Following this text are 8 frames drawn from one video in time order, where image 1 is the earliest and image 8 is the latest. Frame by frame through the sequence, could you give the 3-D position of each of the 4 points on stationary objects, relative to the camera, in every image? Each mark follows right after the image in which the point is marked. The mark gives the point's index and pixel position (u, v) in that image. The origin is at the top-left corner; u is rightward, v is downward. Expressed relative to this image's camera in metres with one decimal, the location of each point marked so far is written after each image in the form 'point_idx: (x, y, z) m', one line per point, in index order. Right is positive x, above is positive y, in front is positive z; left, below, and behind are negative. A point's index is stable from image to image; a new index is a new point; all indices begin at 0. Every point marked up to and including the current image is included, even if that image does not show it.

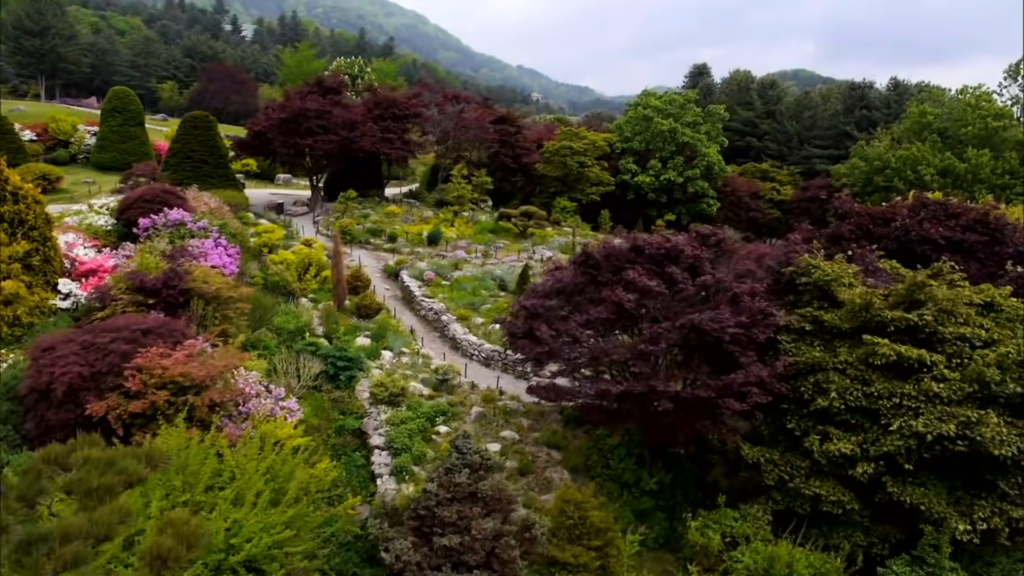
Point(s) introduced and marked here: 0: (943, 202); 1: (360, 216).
0: (+6.6, +1.3, +11.5) m
1: (-3.9, +1.8, +19.1) m
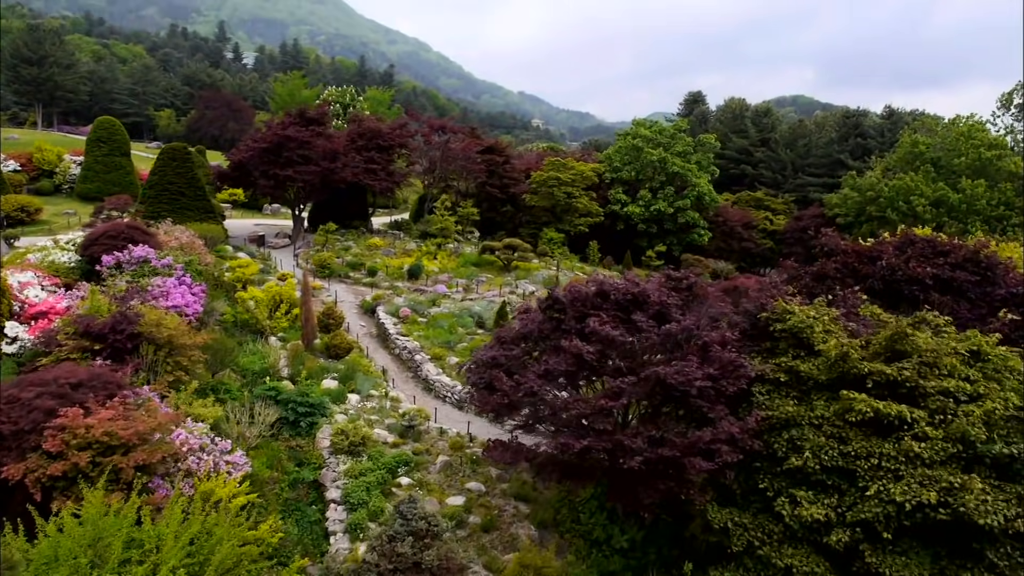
0: (+6.2, +0.7, +11.1) m
1: (-4.3, +1.0, +18.7) m
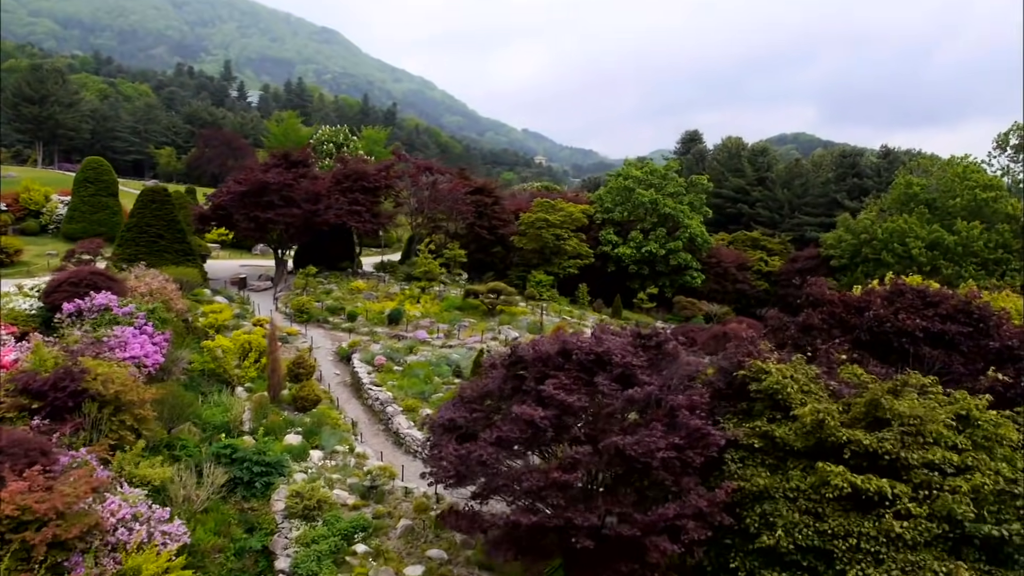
0: (+5.8, 0.0, +10.7) m
1: (-4.7, -0.1, +18.3) m
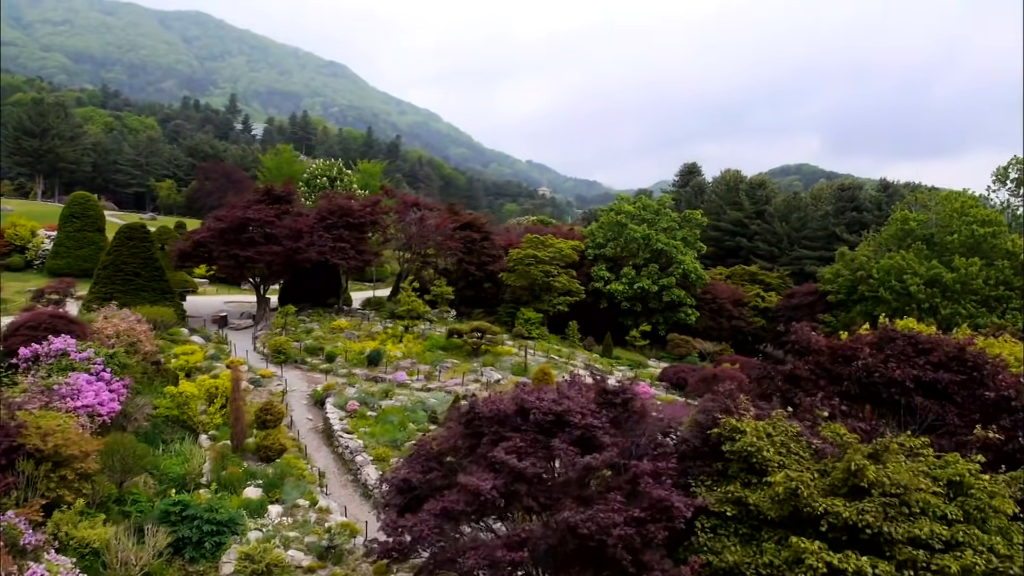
0: (+5.4, -0.6, +10.1) m
1: (-5.0, -1.1, +17.9) m
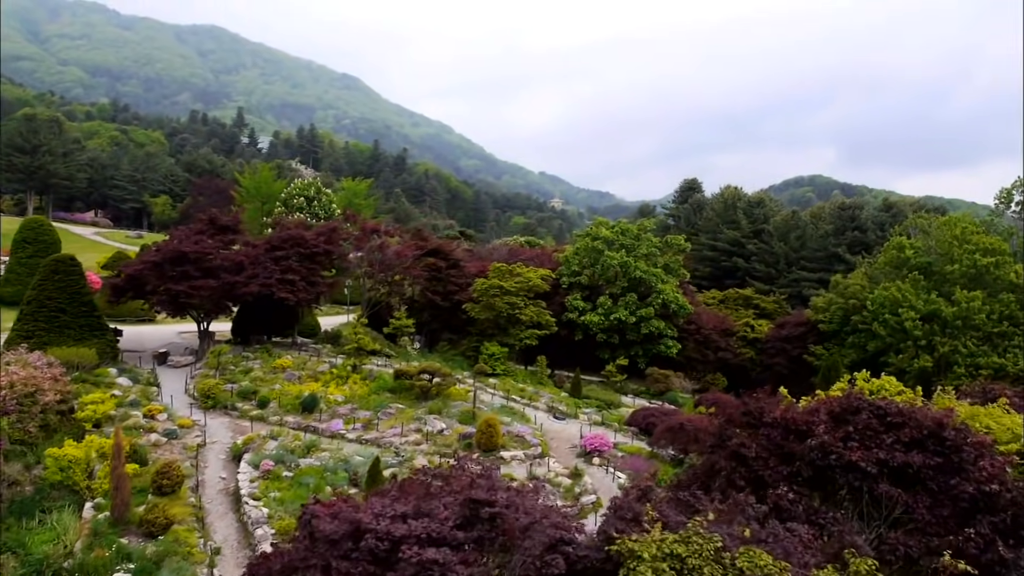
0: (+4.3, -1.3, +8.6) m
1: (-6.0, -1.9, +16.6) m
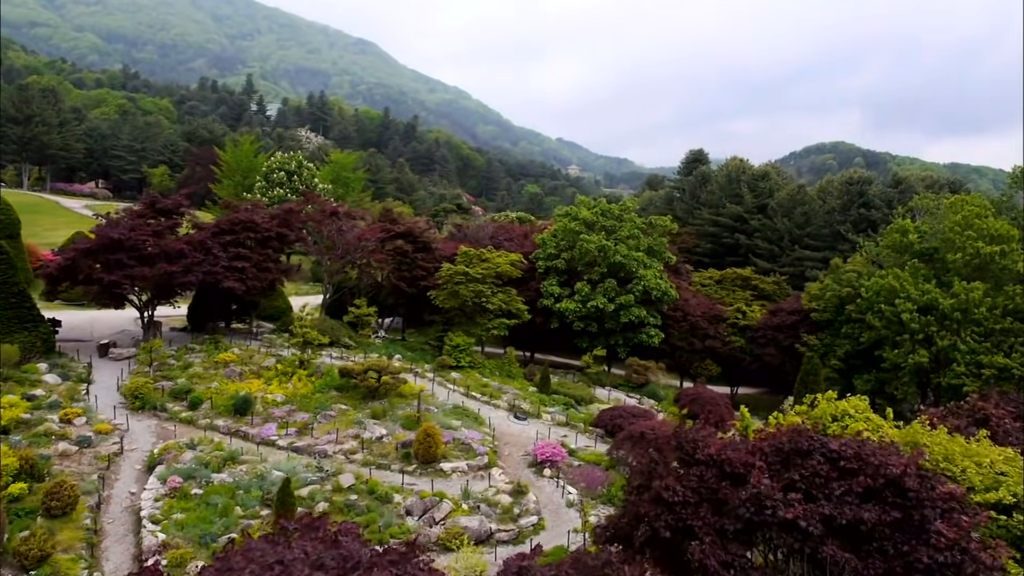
0: (+3.2, -1.5, +7.3) m
1: (-6.9, -1.6, +15.5) m
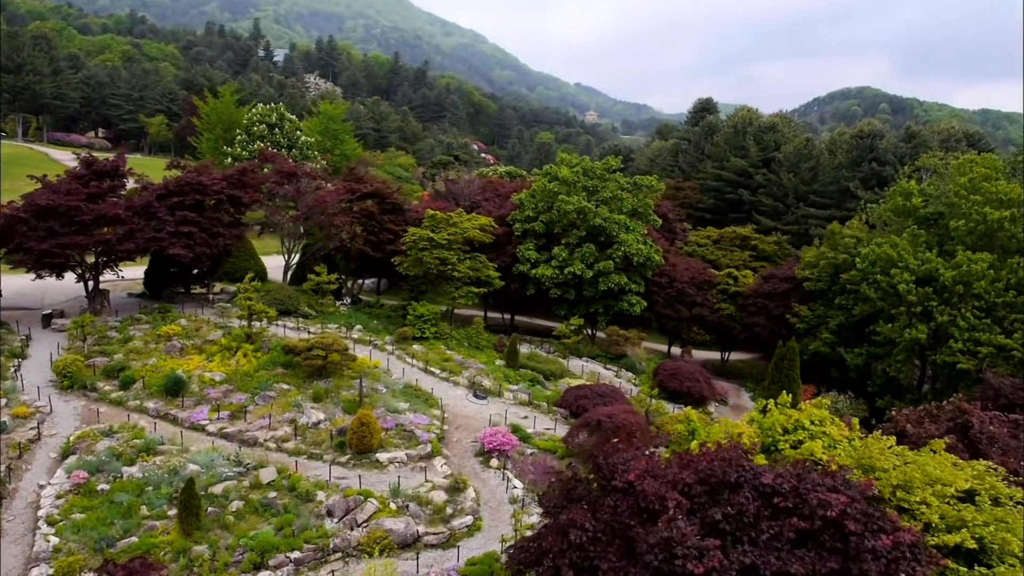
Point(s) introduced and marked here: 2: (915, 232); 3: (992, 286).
0: (+2.2, -1.5, +6.2) m
1: (-7.7, -1.0, +14.7) m
2: (+9.0, +1.2, +16.6) m
3: (+9.8, +0.1, +15.2) m
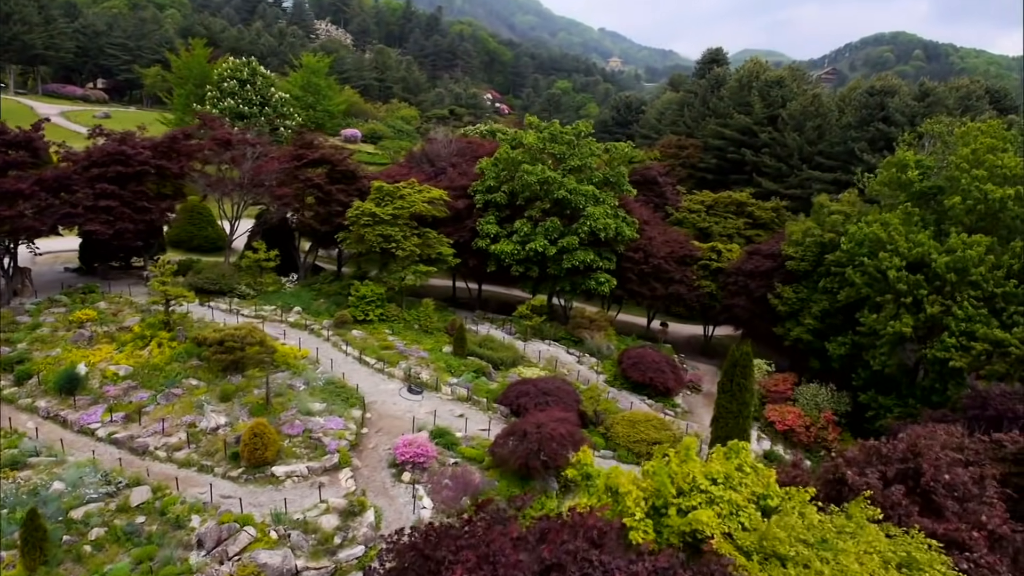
0: (+0.8, -1.8, +4.9) m
1: (-8.8, -0.7, +13.6) m
2: (+7.9, +1.6, +14.9) m
3: (+8.7, +0.3, +13.5) m
